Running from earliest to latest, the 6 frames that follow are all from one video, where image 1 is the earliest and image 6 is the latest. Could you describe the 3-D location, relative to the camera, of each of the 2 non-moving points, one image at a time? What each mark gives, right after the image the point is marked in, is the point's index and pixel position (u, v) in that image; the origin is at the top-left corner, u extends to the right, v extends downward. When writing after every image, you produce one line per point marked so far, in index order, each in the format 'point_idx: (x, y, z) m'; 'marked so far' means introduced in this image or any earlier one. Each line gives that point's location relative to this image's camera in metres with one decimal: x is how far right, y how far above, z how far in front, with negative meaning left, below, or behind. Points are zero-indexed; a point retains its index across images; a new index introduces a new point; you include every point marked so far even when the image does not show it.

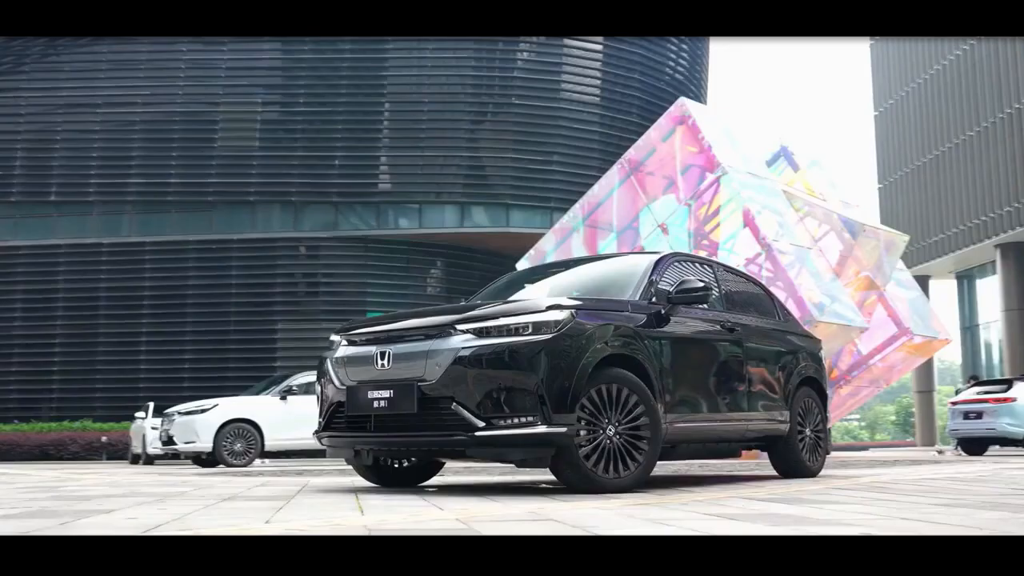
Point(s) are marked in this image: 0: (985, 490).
0: (+3.6, -1.6, +8.2) m
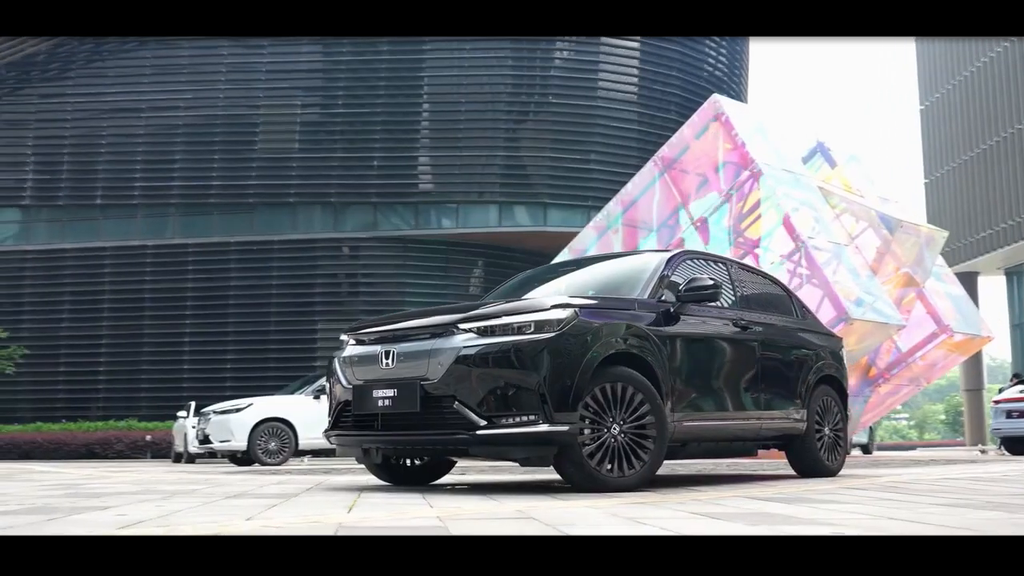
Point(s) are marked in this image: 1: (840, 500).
0: (+3.7, -1.5, +8.0) m
1: (+2.1, -1.4, +7.0) m
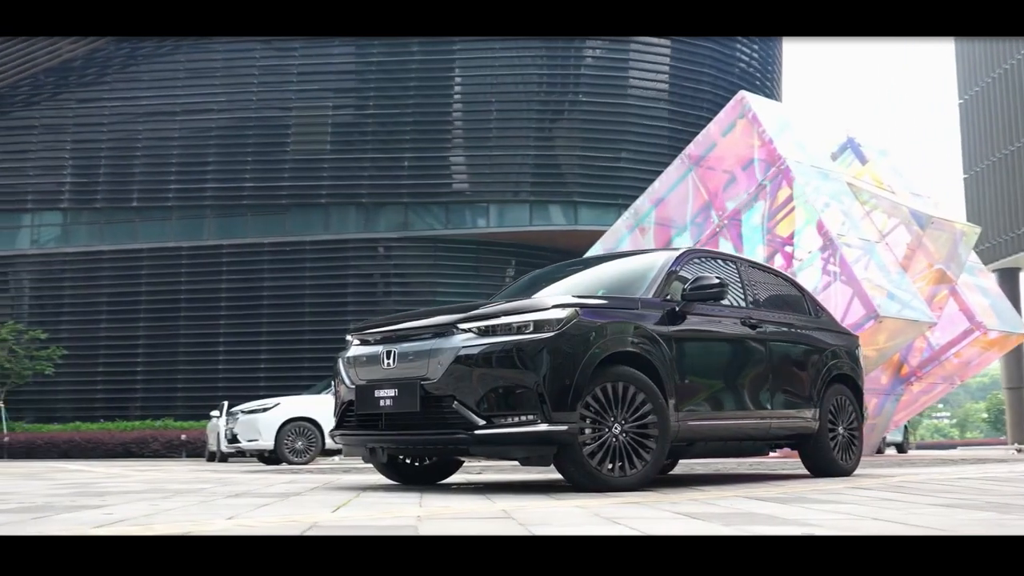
0: (+3.7, -1.5, +7.9) m
1: (+2.1, -1.4, +6.9) m
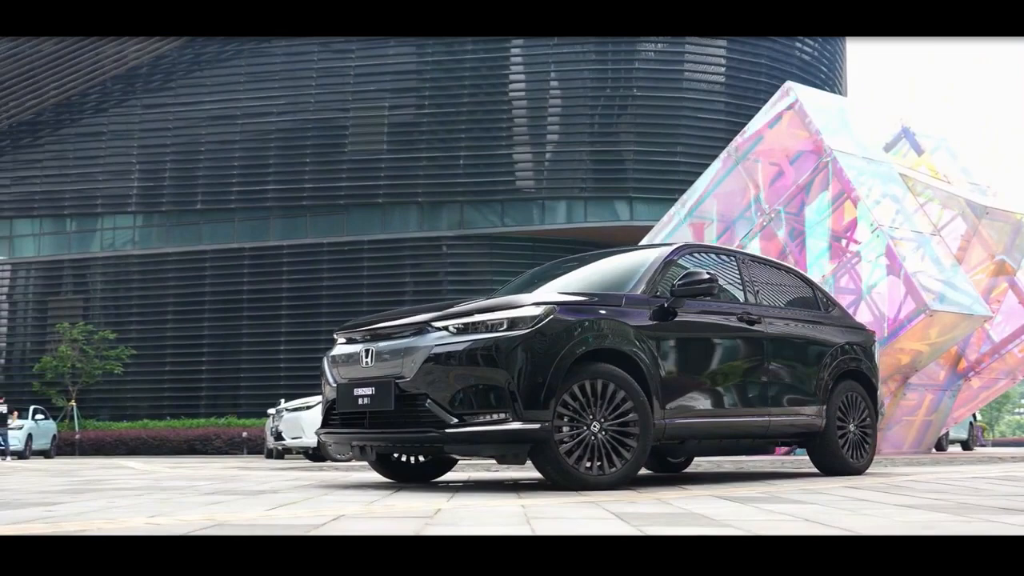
0: (+3.5, -1.5, +7.6) m
1: (+1.8, -1.4, +6.7) m
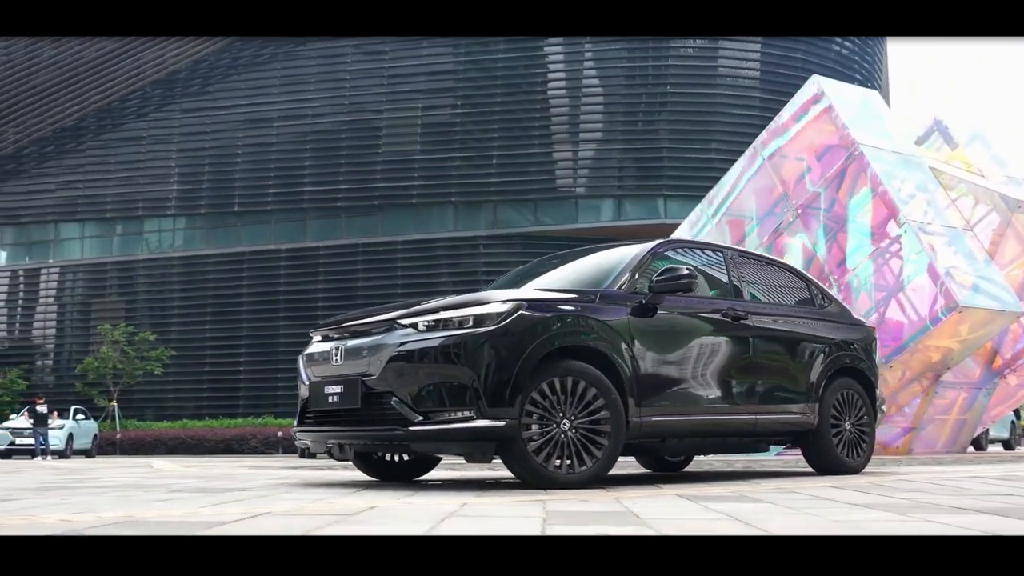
0: (+3.2, -1.4, +7.4) m
1: (+1.6, -1.3, +6.6) m
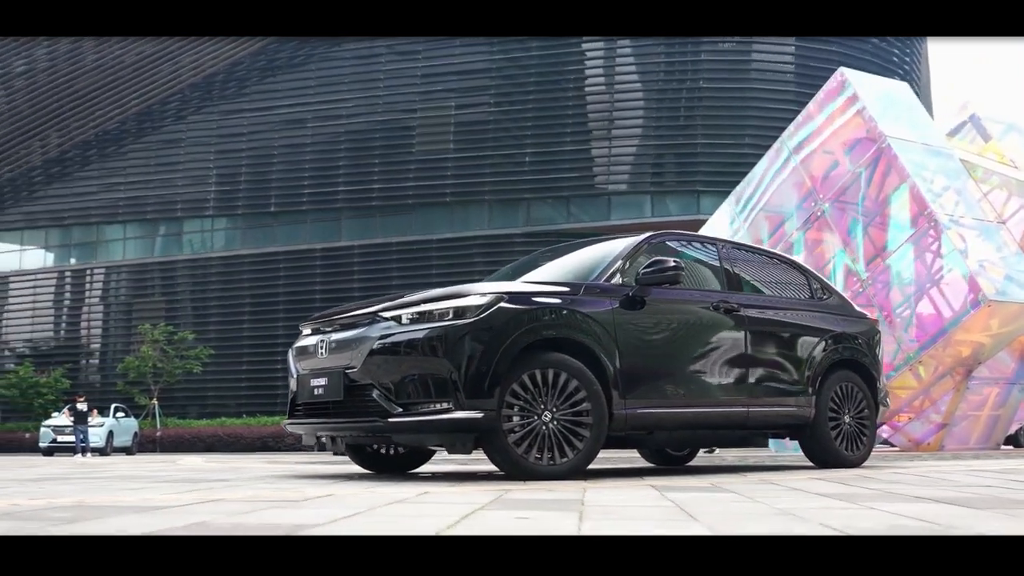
0: (+3.1, -1.3, +7.3) m
1: (+1.4, -1.2, +6.6) m
